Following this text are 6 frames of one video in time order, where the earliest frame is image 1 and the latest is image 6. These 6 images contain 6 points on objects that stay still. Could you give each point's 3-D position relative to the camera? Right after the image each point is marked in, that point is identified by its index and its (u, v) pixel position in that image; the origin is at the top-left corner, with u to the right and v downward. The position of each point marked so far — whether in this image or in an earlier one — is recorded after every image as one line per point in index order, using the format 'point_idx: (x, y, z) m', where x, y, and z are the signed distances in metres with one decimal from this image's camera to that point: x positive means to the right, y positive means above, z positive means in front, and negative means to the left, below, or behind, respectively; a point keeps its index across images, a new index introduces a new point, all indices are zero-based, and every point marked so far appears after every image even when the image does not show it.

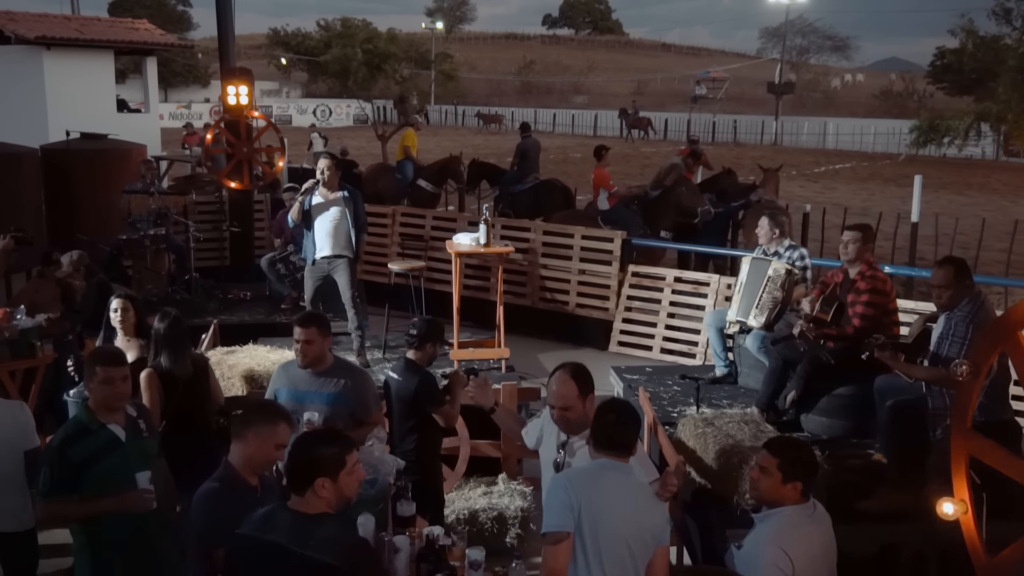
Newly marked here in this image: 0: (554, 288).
0: (+0.5, 0.0, +12.0) m
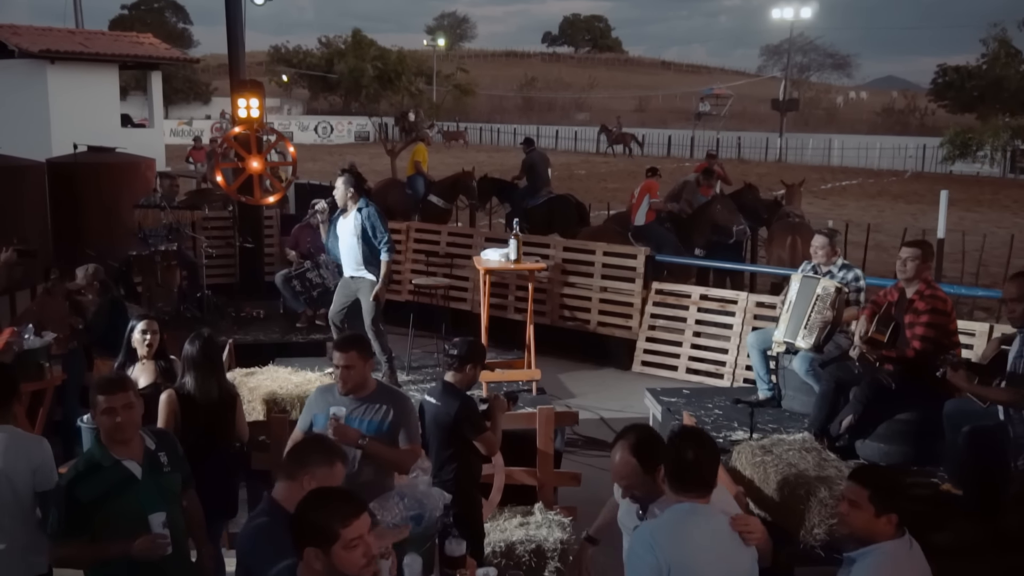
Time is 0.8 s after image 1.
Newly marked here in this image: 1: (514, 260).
0: (+0.7, -0.2, +11.7) m
1: (0.0, +0.2, +7.5) m
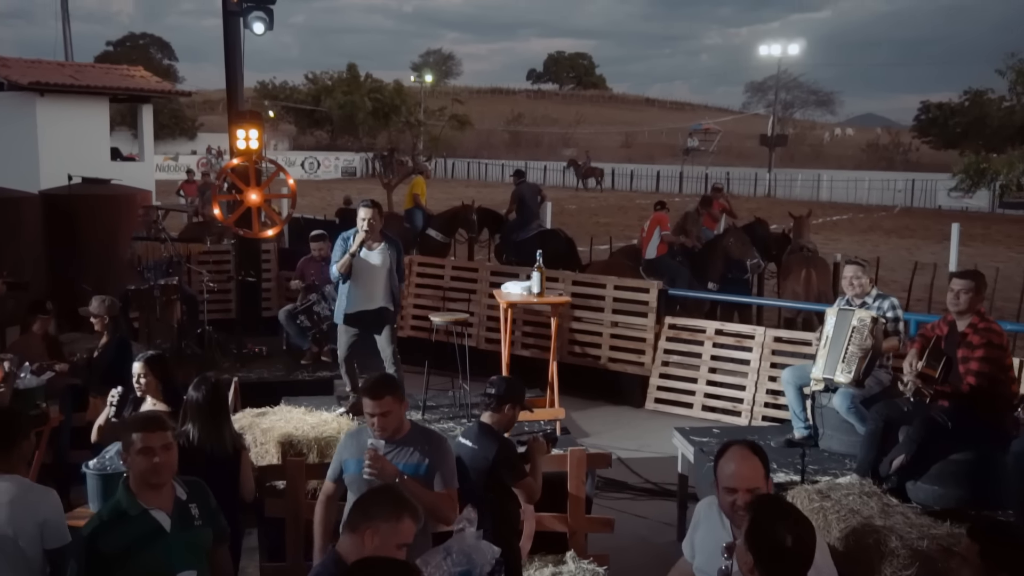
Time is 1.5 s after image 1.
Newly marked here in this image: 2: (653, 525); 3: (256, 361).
0: (+0.8, -0.6, +11.4) m
1: (+0.2, 0.0, +7.2) m
2: (+1.0, -1.7, +7.3) m
3: (-2.3, -0.7, +9.3) m
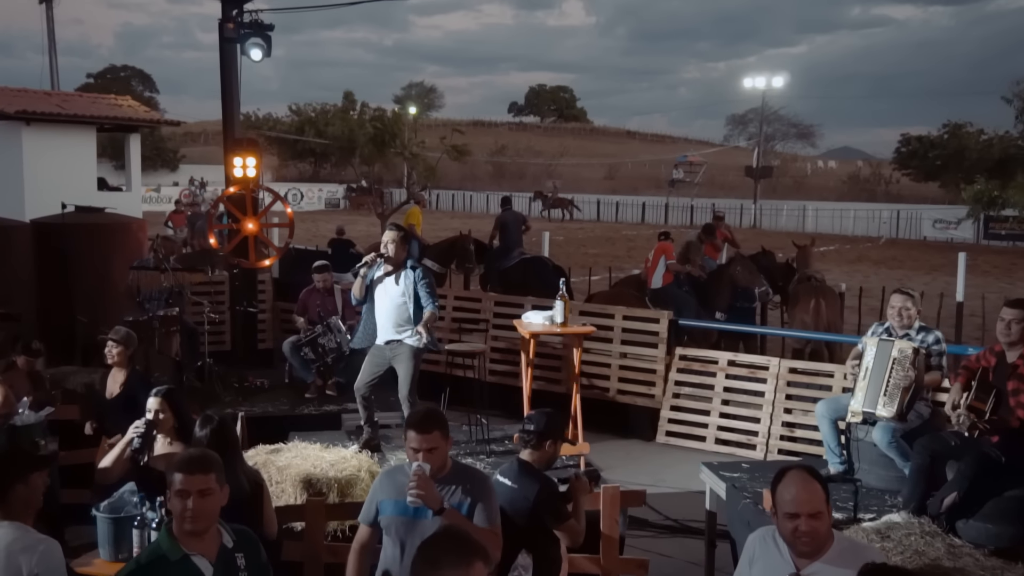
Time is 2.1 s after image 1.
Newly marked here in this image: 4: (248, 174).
0: (+0.9, -0.9, +11.1) m
1: (+0.3, -0.2, +6.9) m
2: (+1.2, -1.9, +7.0) m
3: (-2.2, -0.9, +8.9) m
4: (-3.1, +1.3, +12.1) m
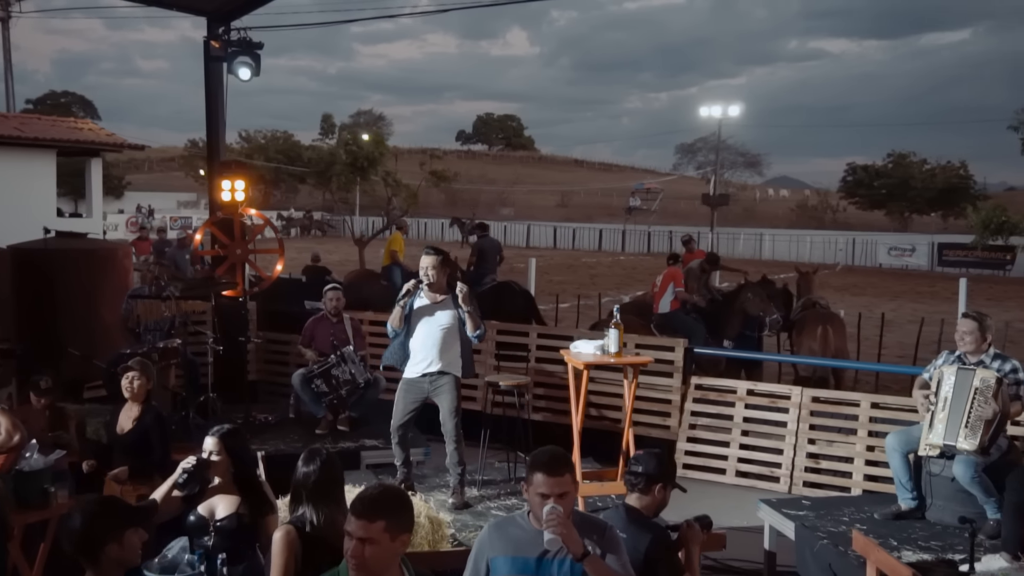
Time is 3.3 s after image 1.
0: (+1.0, -1.2, +10.7) m
1: (+0.6, -0.4, +6.5) m
2: (+1.5, -2.1, +6.6) m
3: (-2.0, -1.2, +8.3) m
4: (-3.1, +1.0, +11.5) m
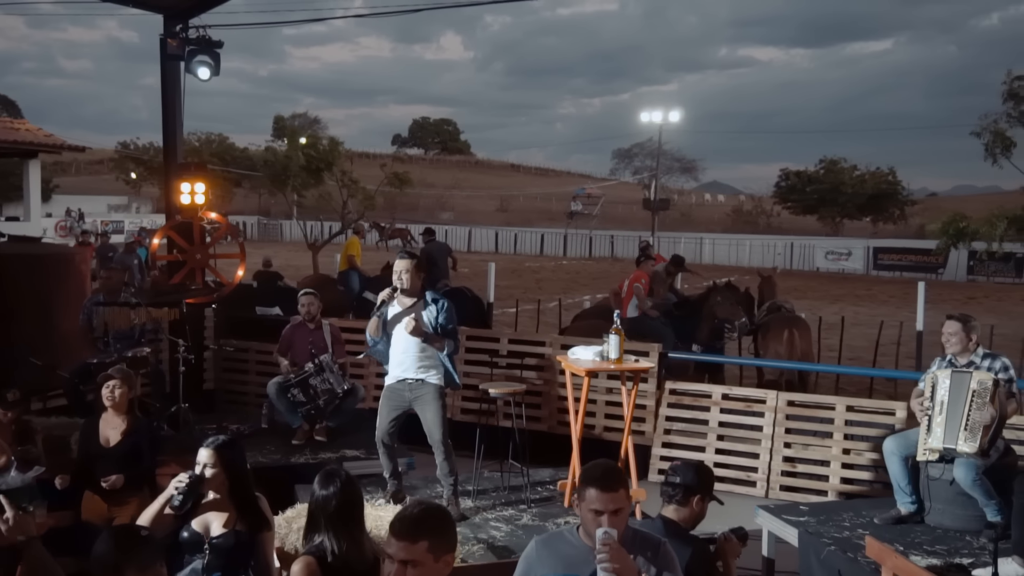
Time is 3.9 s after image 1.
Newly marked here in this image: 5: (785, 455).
0: (+0.7, -1.3, +10.6) m
1: (+0.6, -0.4, +6.4) m
2: (+1.4, -2.1, +6.5) m
3: (-2.1, -1.2, +8.1) m
4: (-3.4, +1.0, +11.2) m
5: (+2.6, -1.6, +9.6) m
